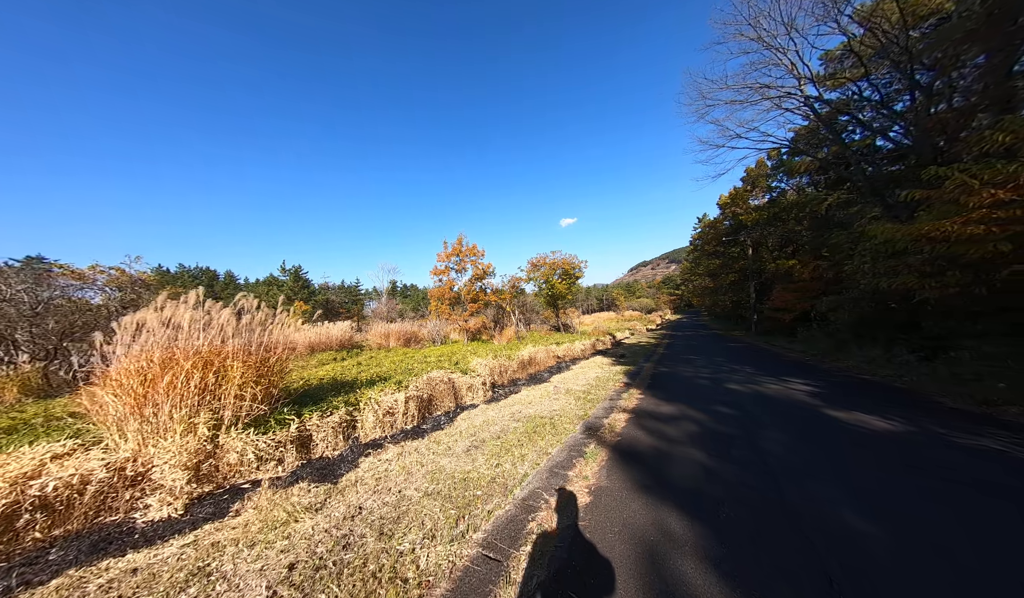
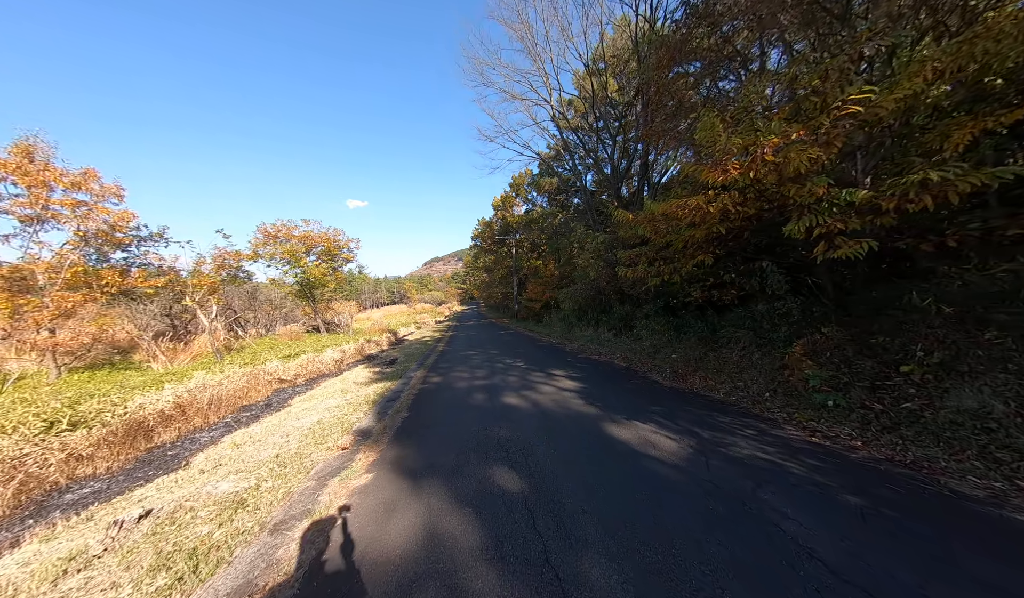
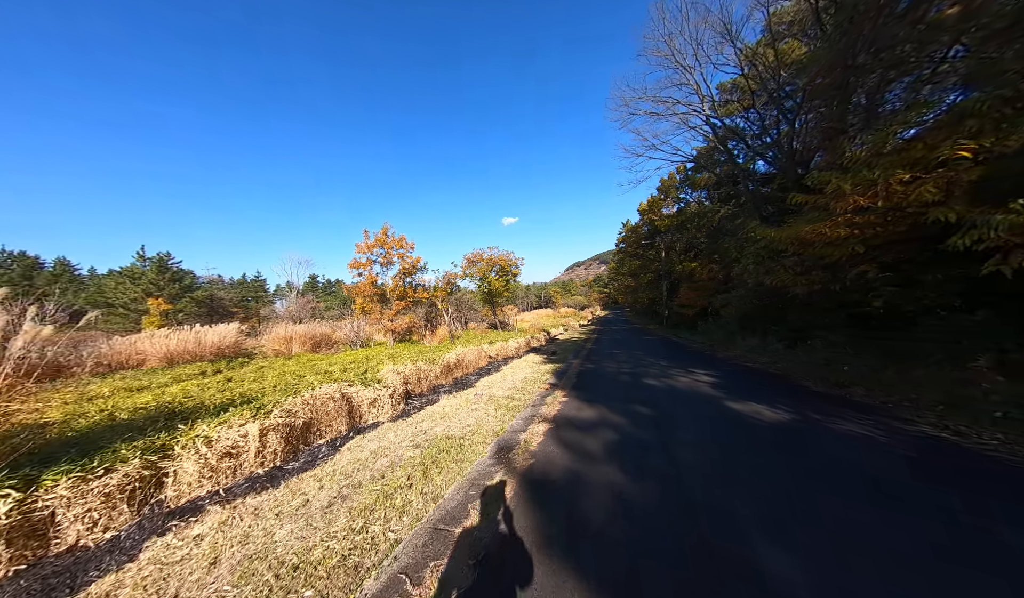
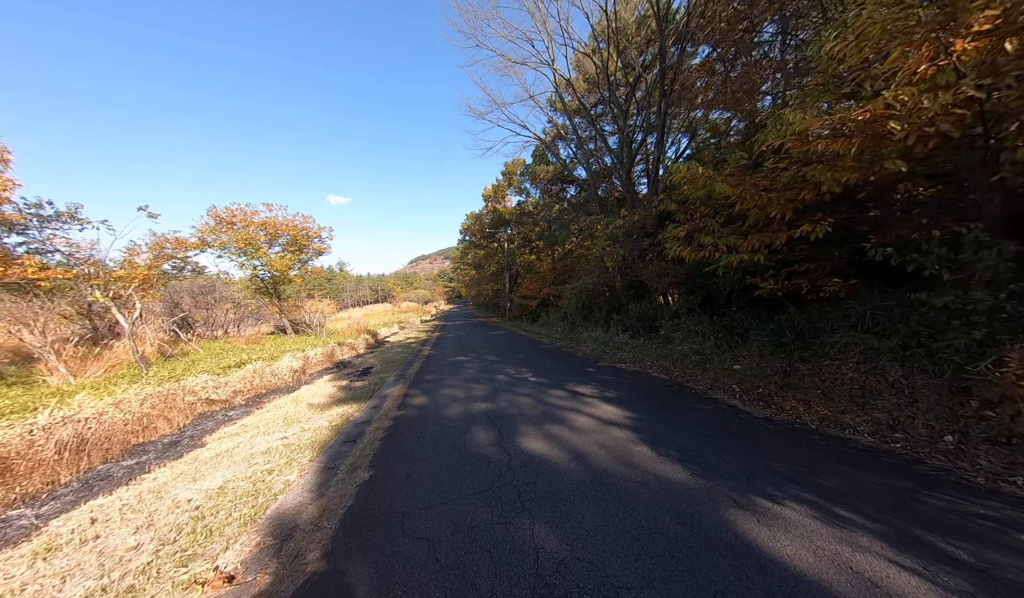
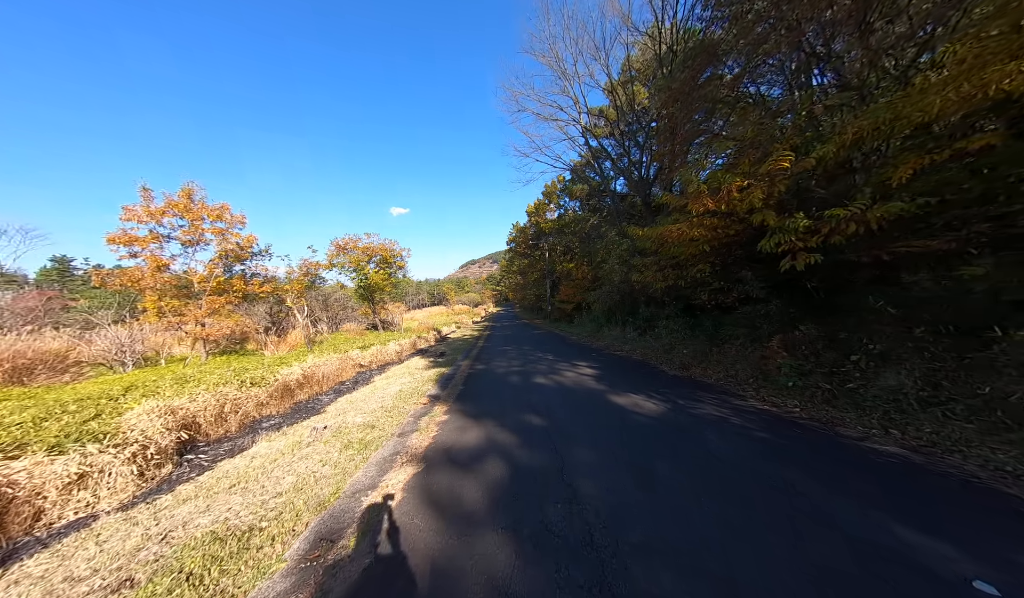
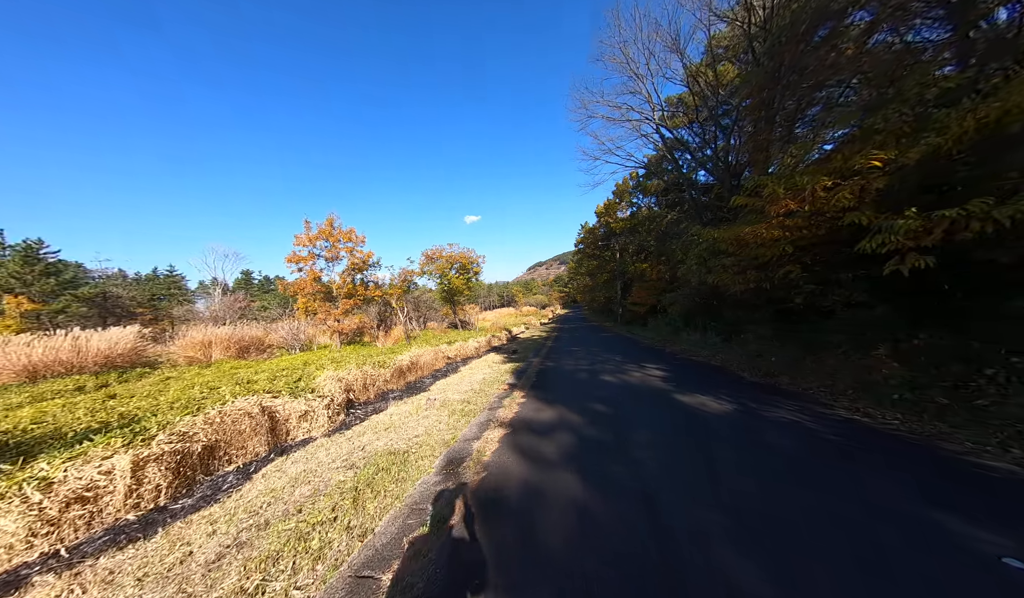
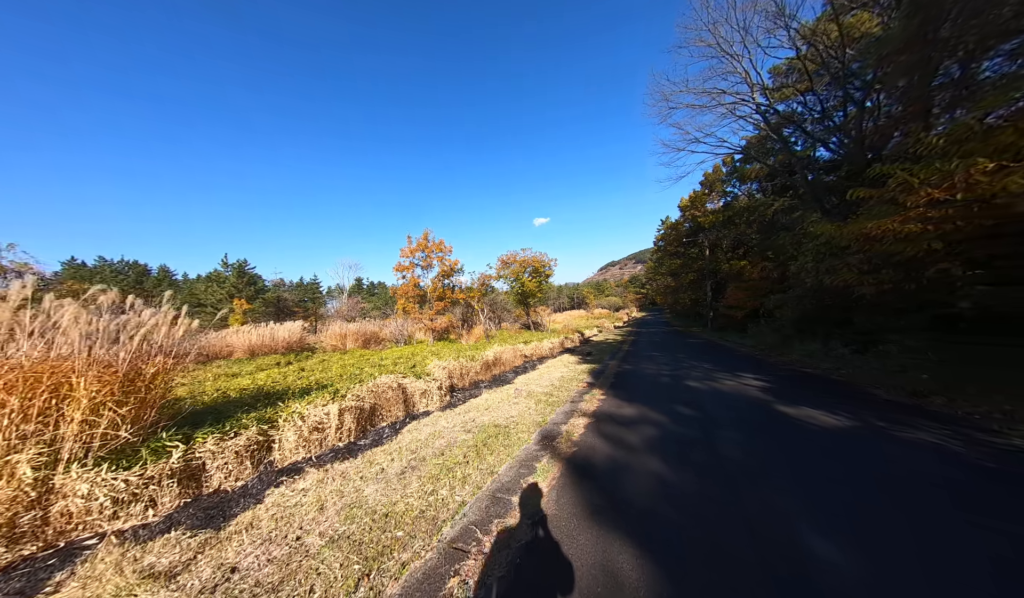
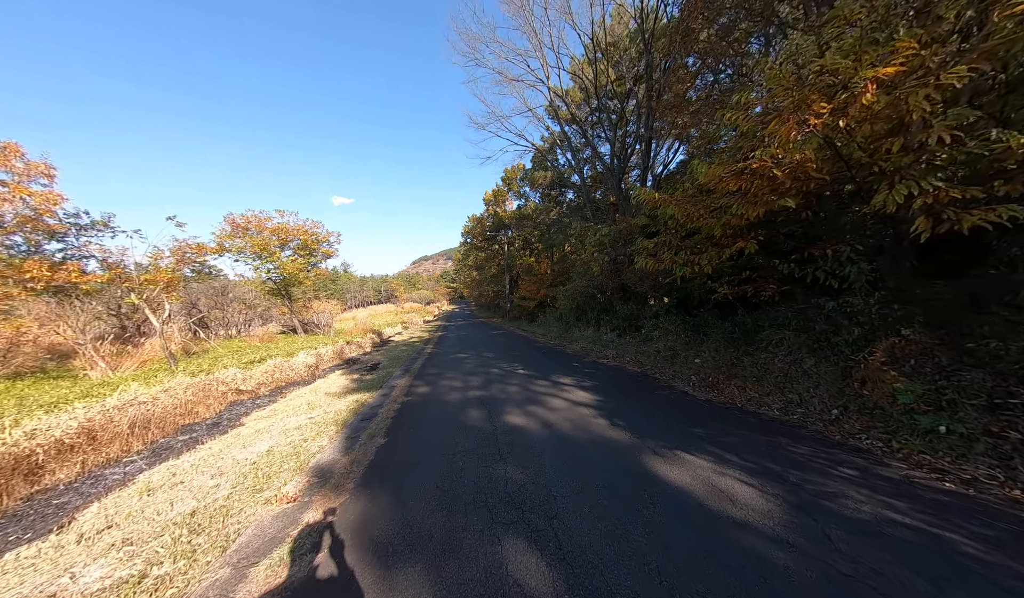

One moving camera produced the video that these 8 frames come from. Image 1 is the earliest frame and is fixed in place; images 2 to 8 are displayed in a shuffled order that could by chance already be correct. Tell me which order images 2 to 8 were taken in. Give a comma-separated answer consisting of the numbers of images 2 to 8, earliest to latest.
7, 3, 6, 5, 2, 8, 4
